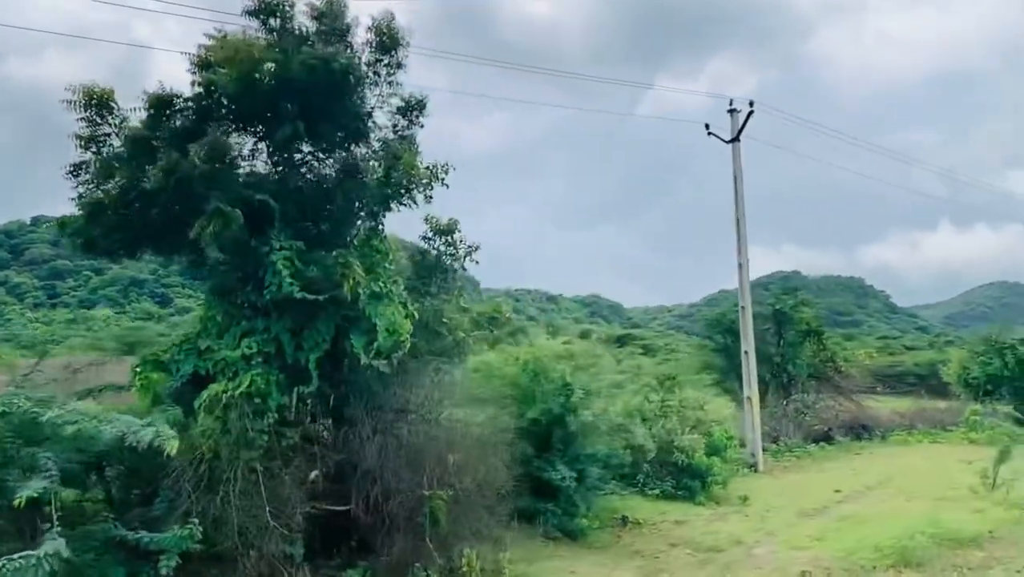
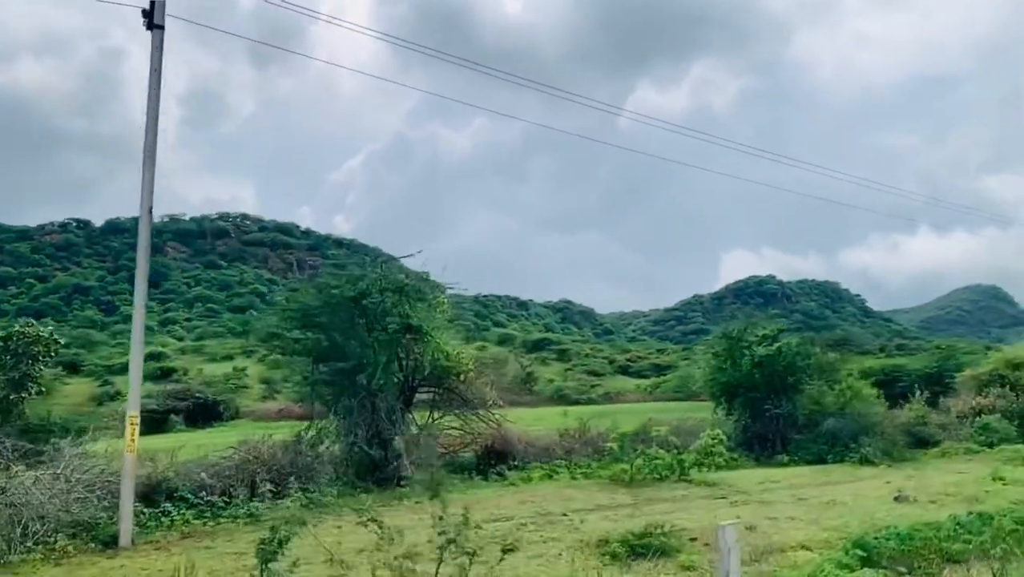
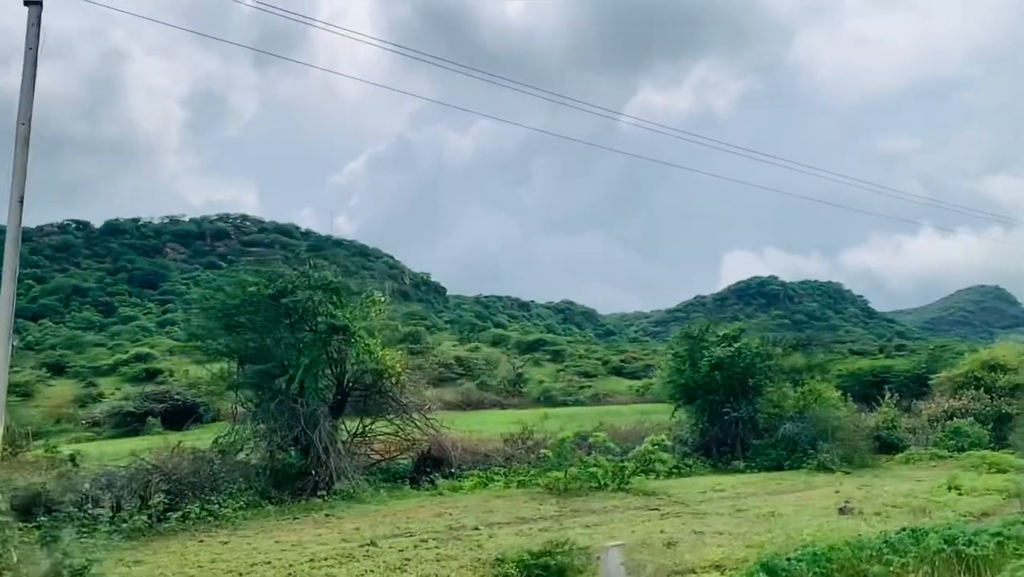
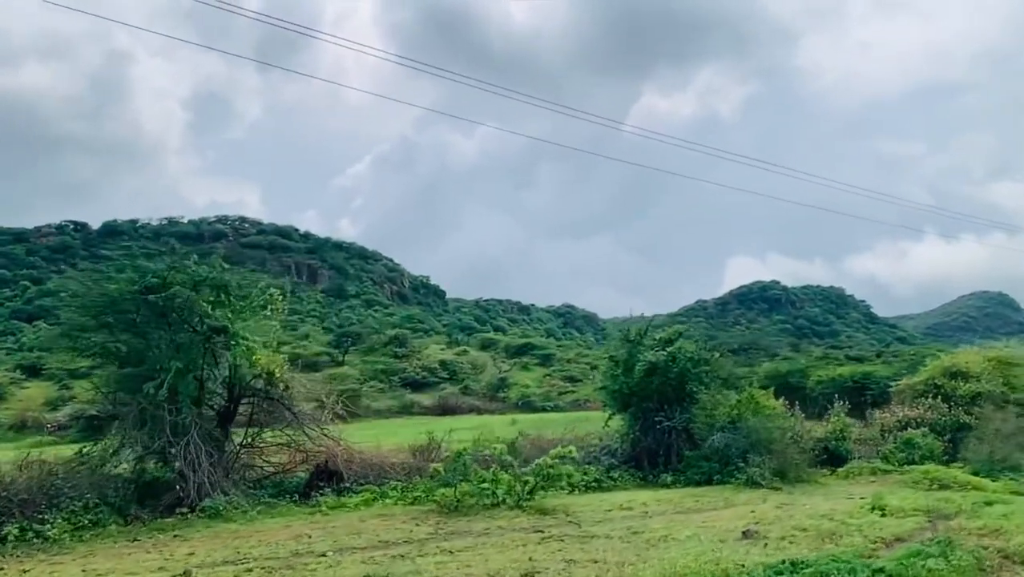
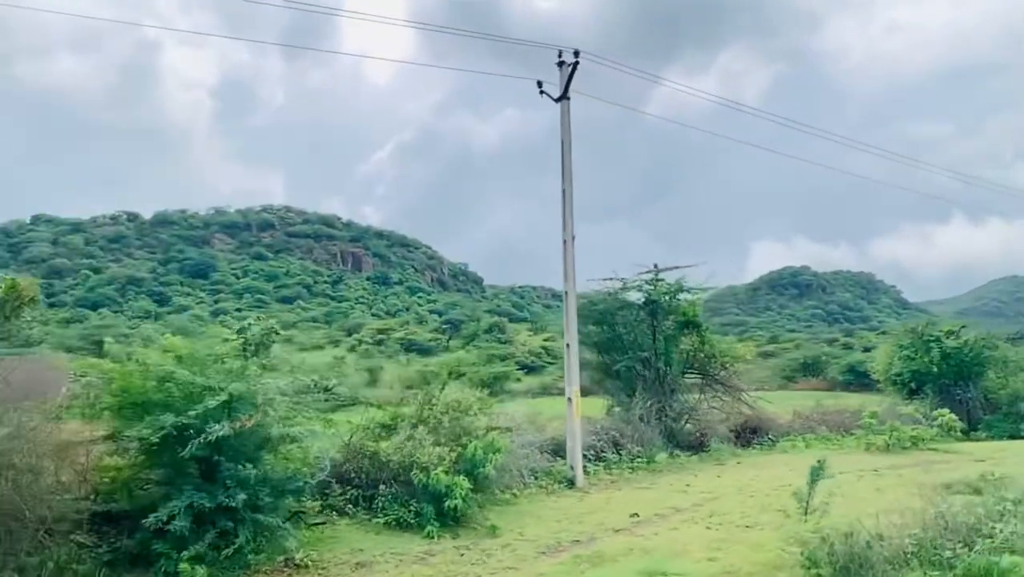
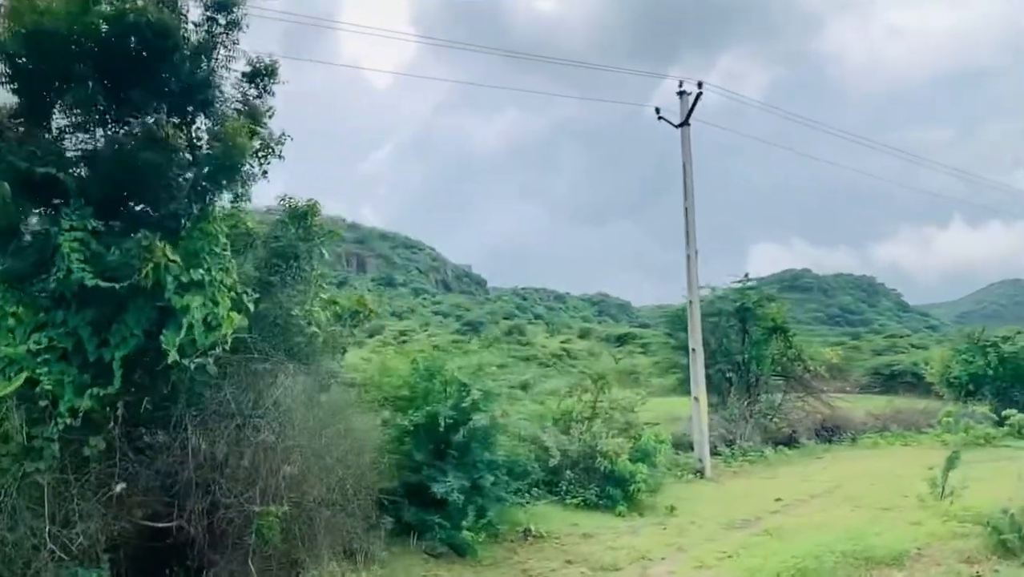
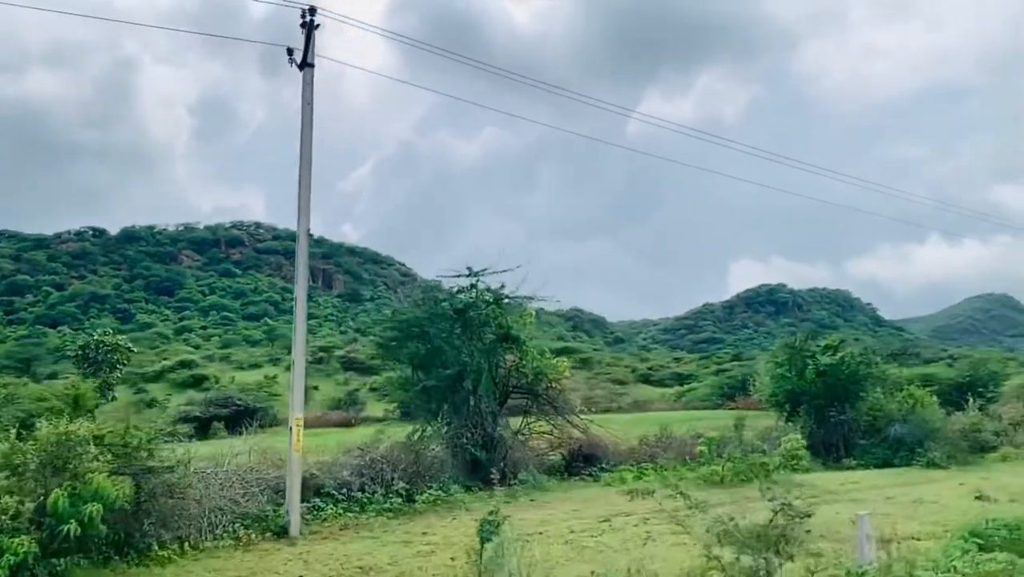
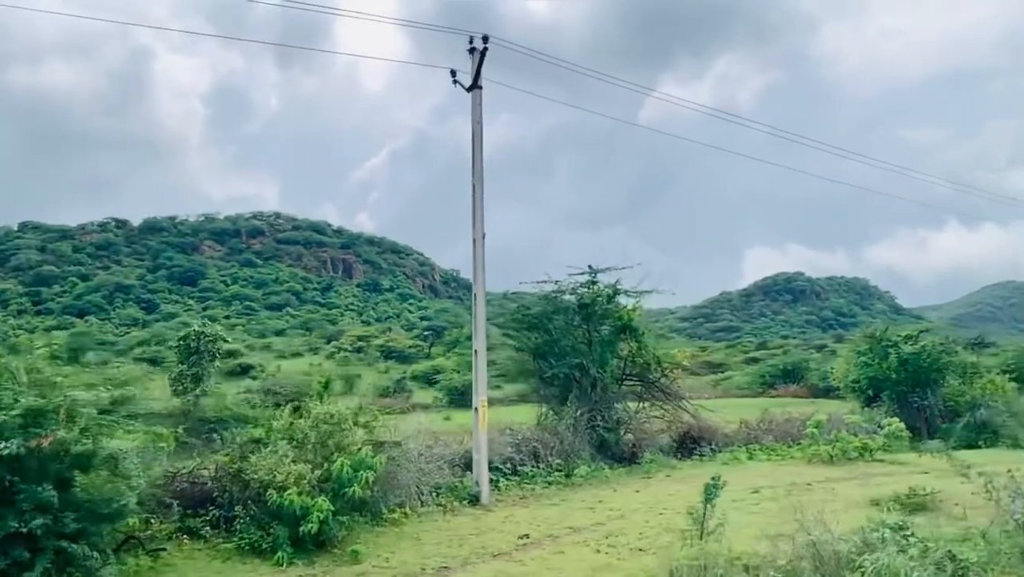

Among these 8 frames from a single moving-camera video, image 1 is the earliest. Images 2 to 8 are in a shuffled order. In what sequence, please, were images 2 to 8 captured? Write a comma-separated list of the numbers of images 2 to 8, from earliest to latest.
6, 5, 8, 7, 2, 3, 4
